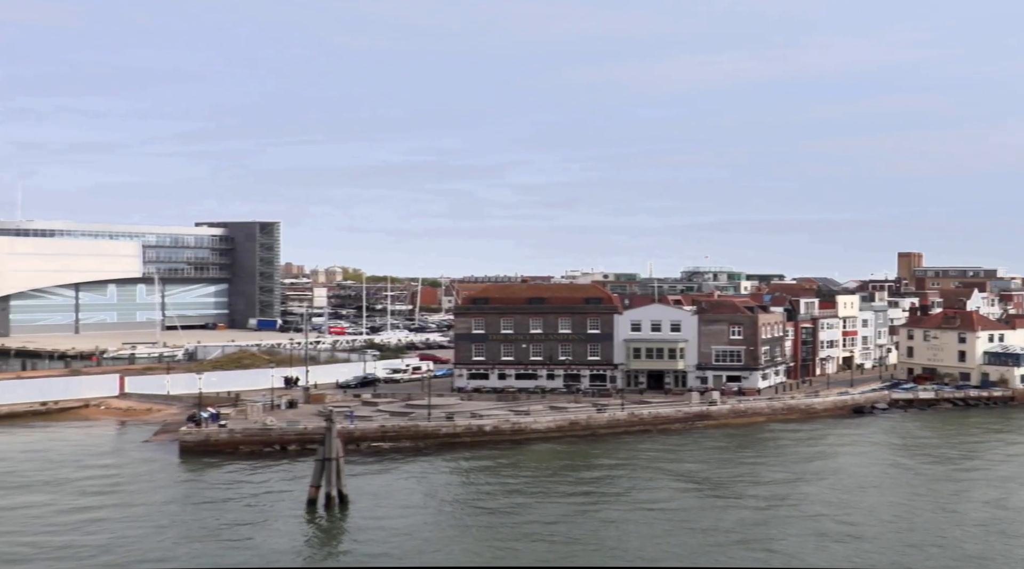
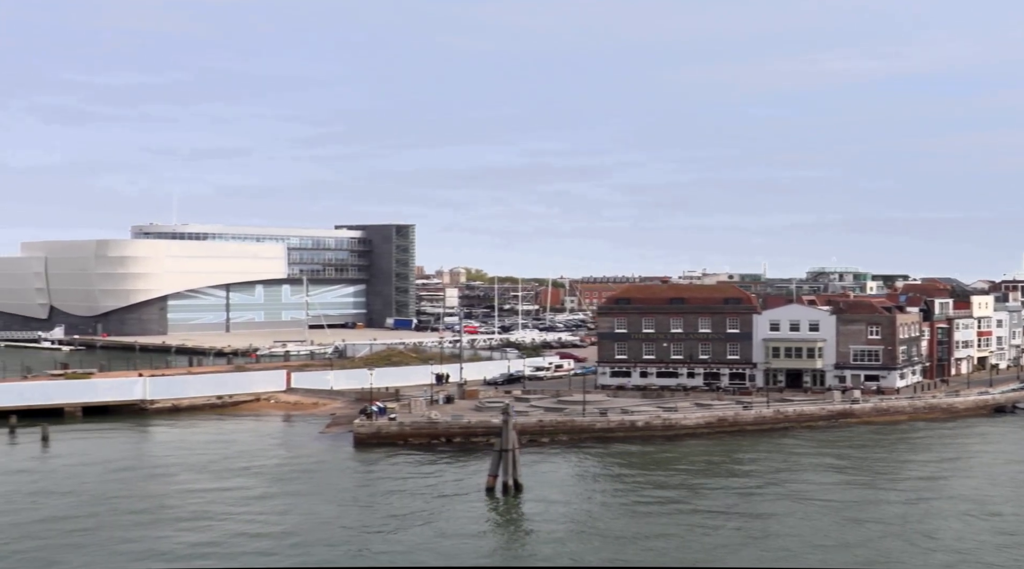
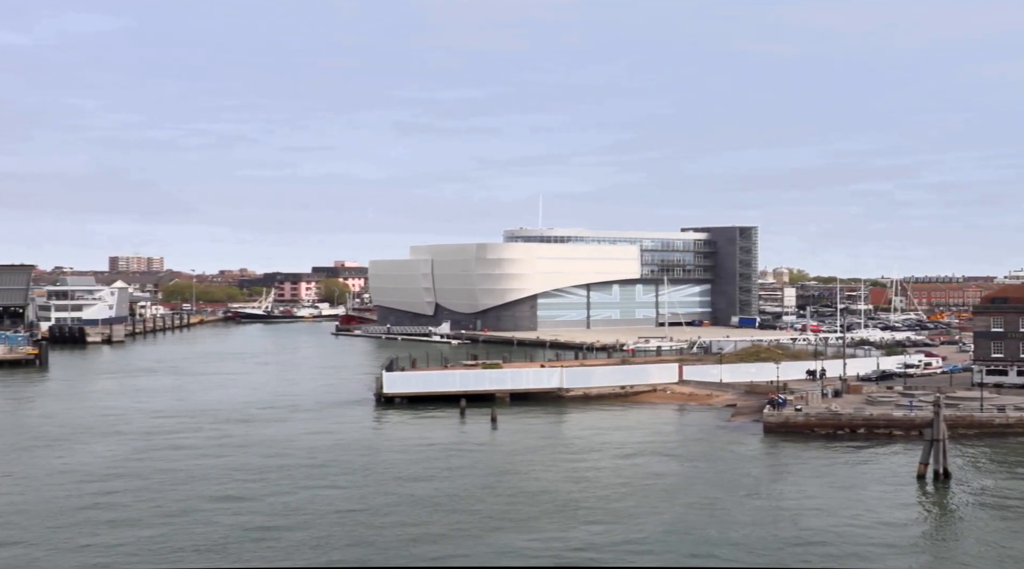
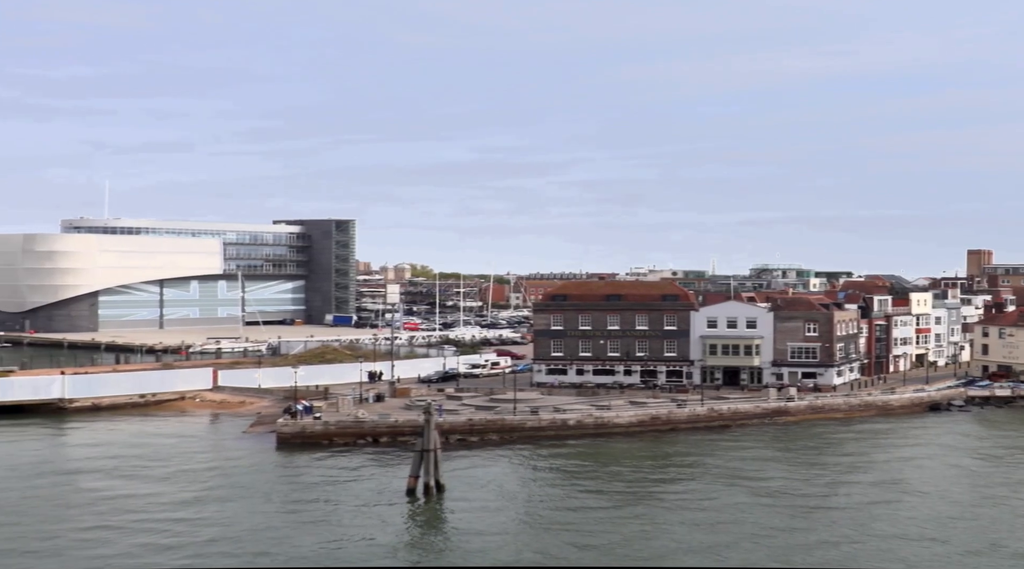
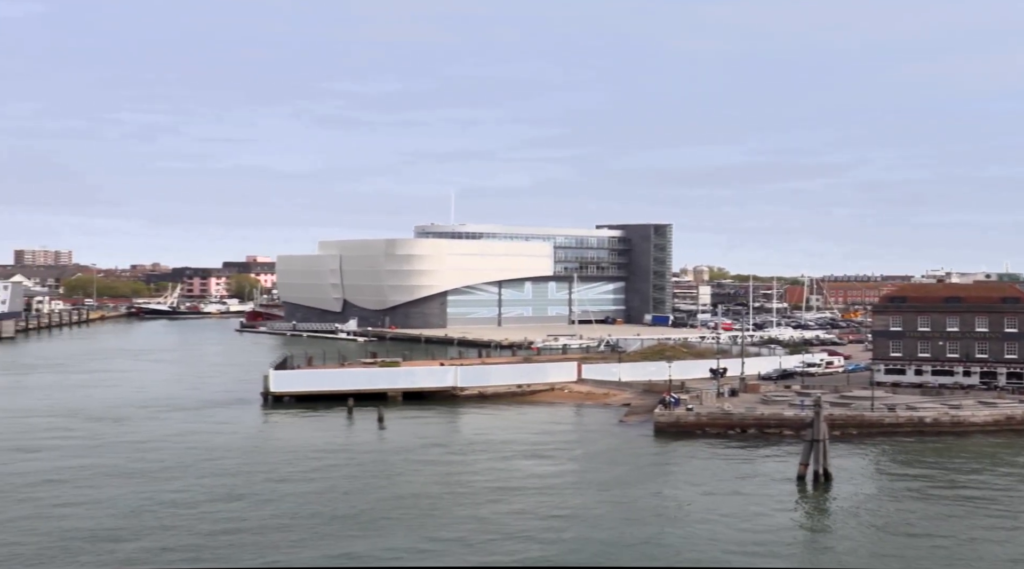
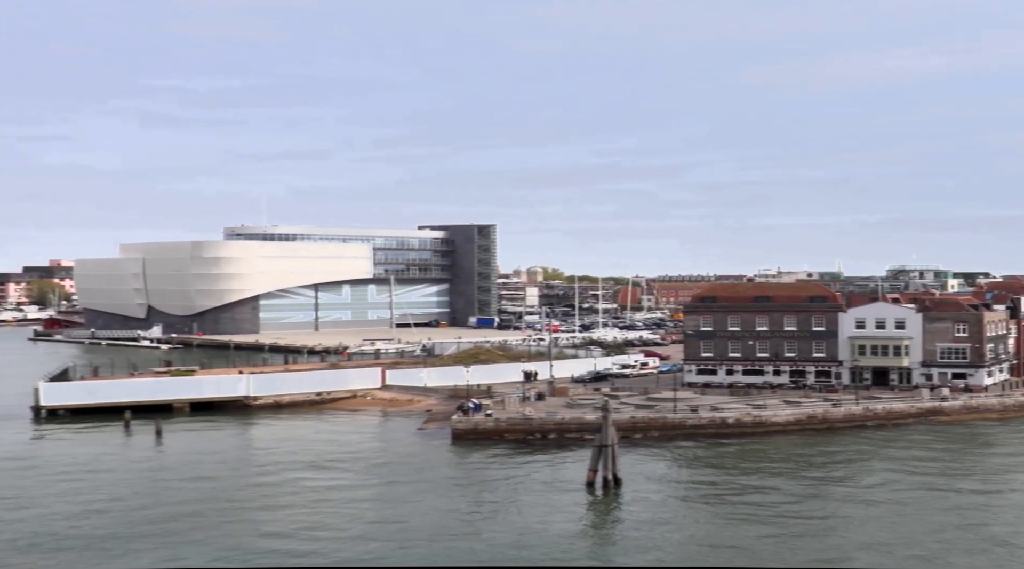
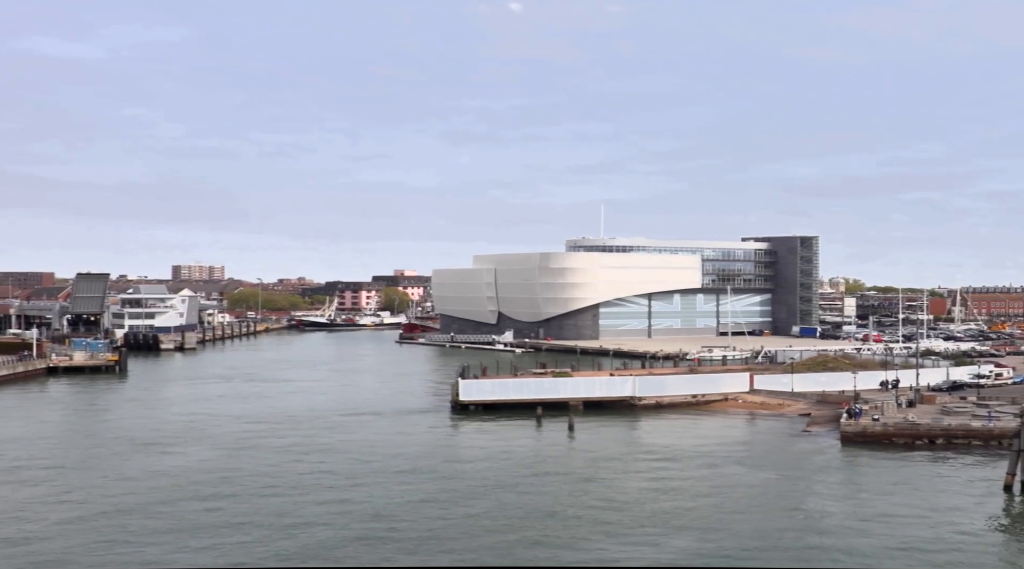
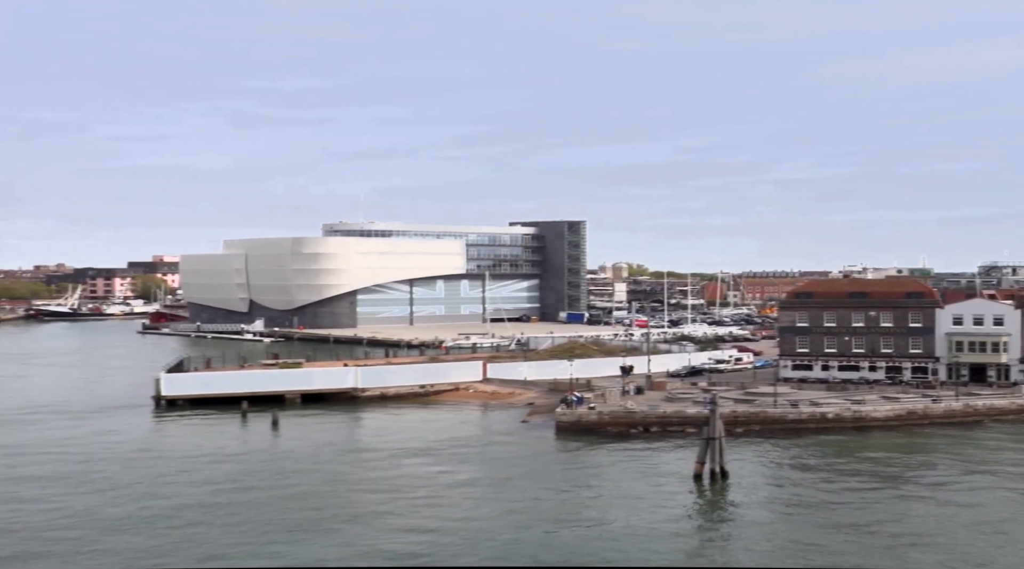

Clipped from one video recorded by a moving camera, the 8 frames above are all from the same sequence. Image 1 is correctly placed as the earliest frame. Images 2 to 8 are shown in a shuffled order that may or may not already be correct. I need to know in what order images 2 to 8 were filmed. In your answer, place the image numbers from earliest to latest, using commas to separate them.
4, 2, 6, 8, 5, 3, 7
